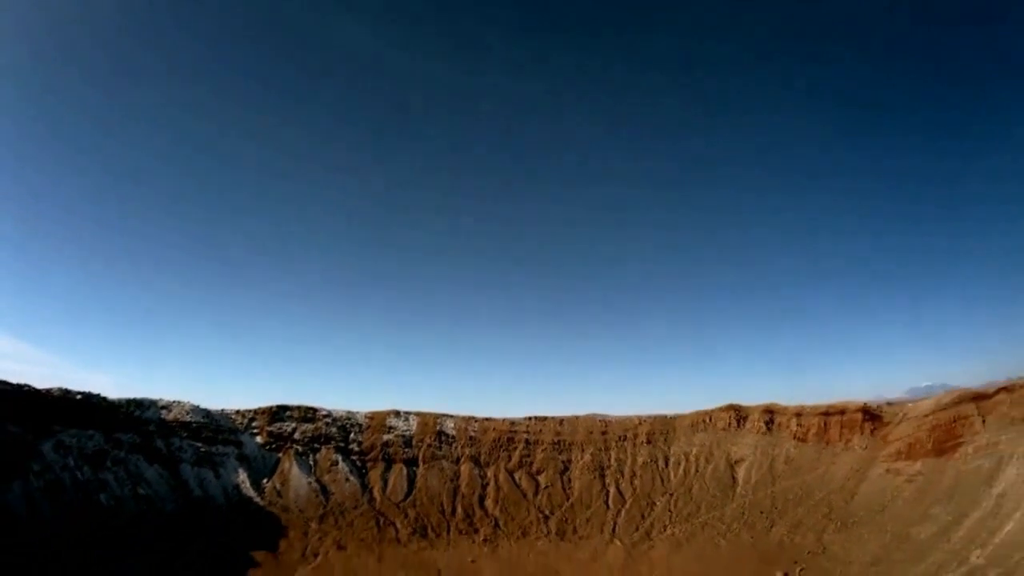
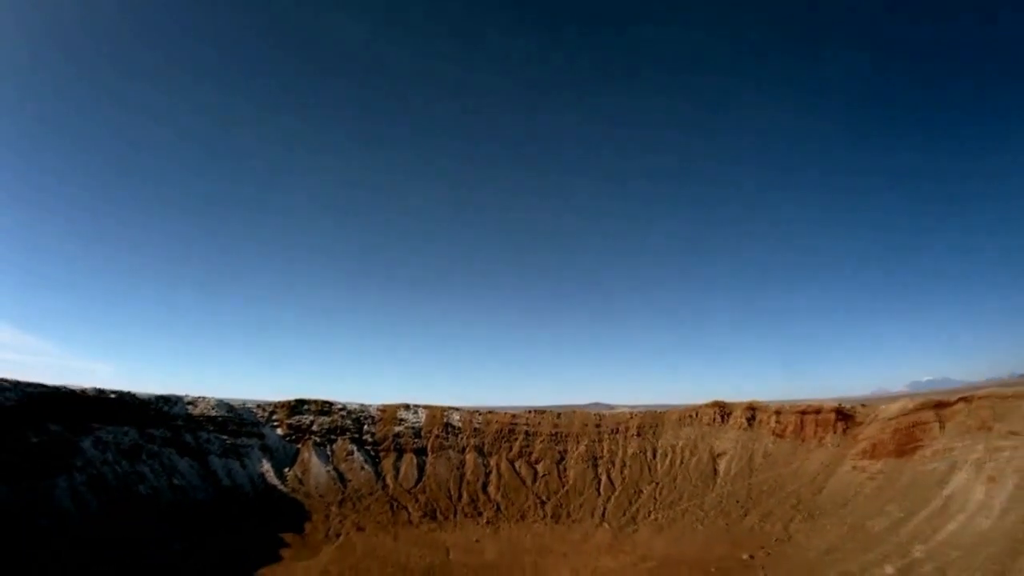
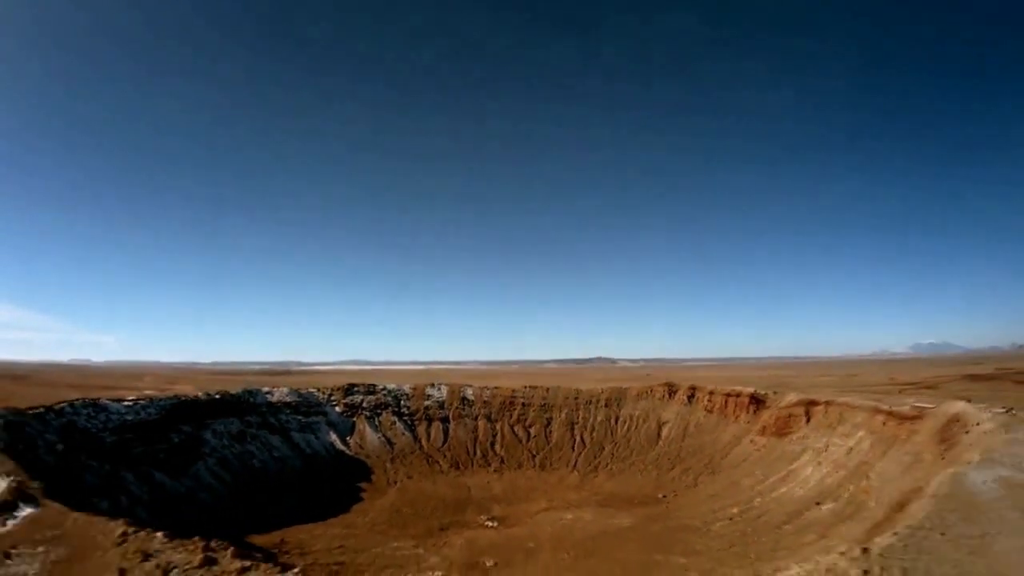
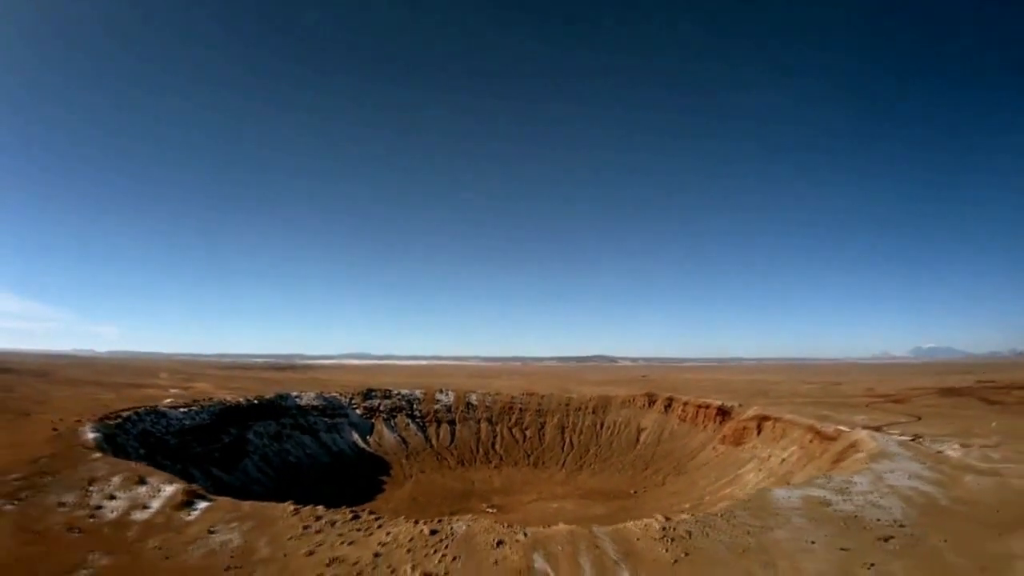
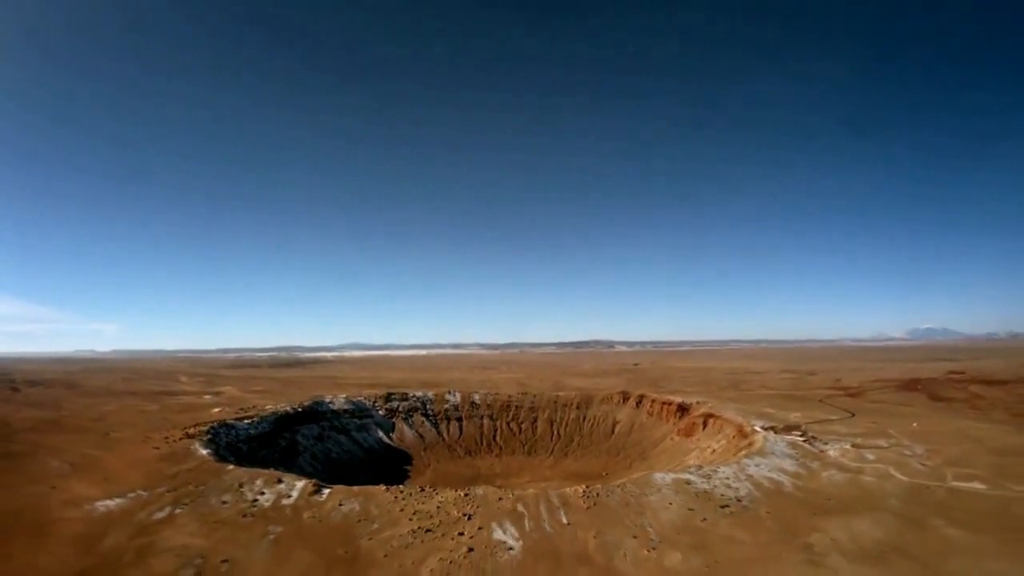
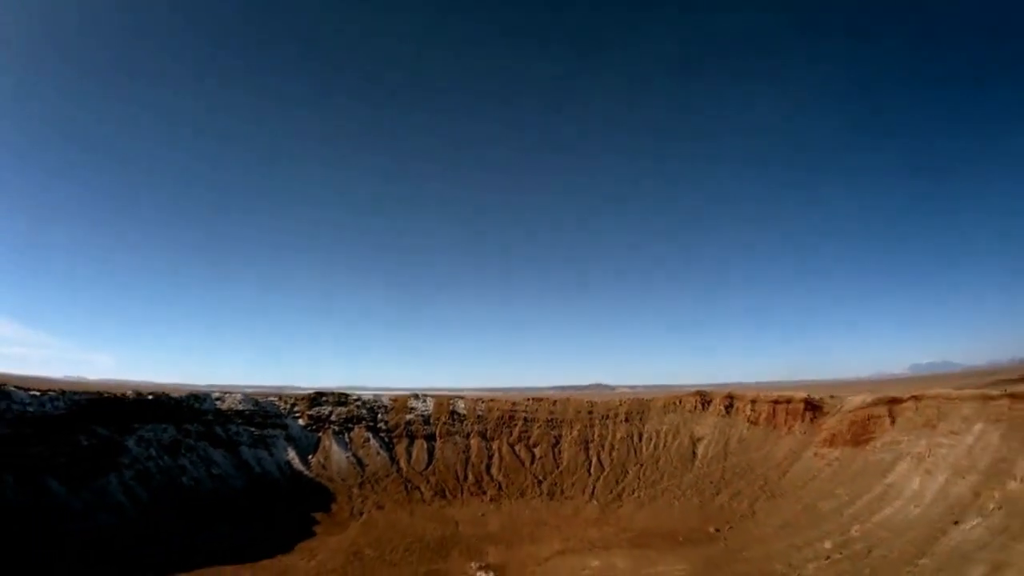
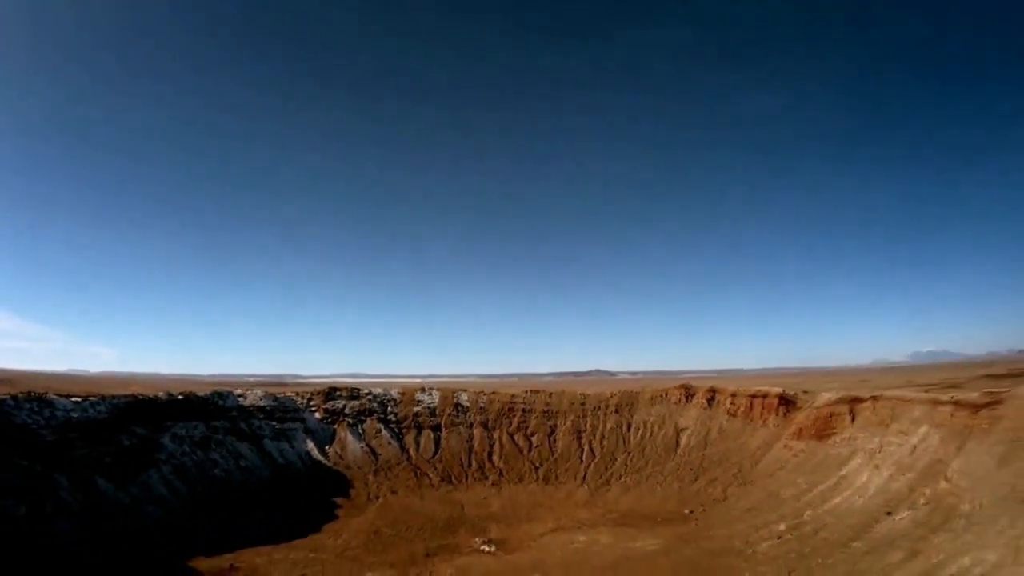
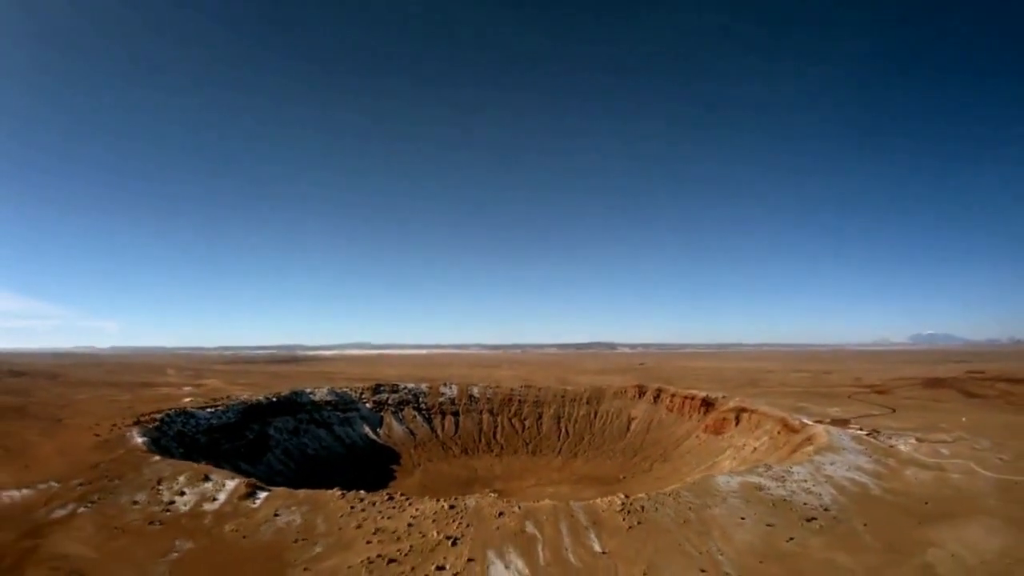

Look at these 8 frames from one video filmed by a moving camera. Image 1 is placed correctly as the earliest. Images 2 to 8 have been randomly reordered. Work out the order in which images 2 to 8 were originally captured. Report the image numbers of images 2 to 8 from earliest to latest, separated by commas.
2, 6, 7, 3, 4, 8, 5
